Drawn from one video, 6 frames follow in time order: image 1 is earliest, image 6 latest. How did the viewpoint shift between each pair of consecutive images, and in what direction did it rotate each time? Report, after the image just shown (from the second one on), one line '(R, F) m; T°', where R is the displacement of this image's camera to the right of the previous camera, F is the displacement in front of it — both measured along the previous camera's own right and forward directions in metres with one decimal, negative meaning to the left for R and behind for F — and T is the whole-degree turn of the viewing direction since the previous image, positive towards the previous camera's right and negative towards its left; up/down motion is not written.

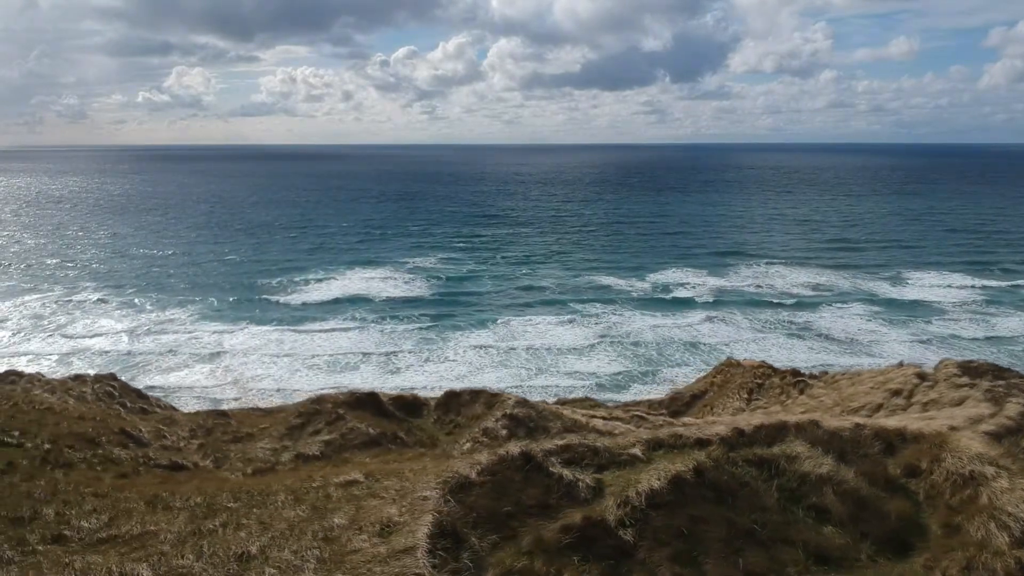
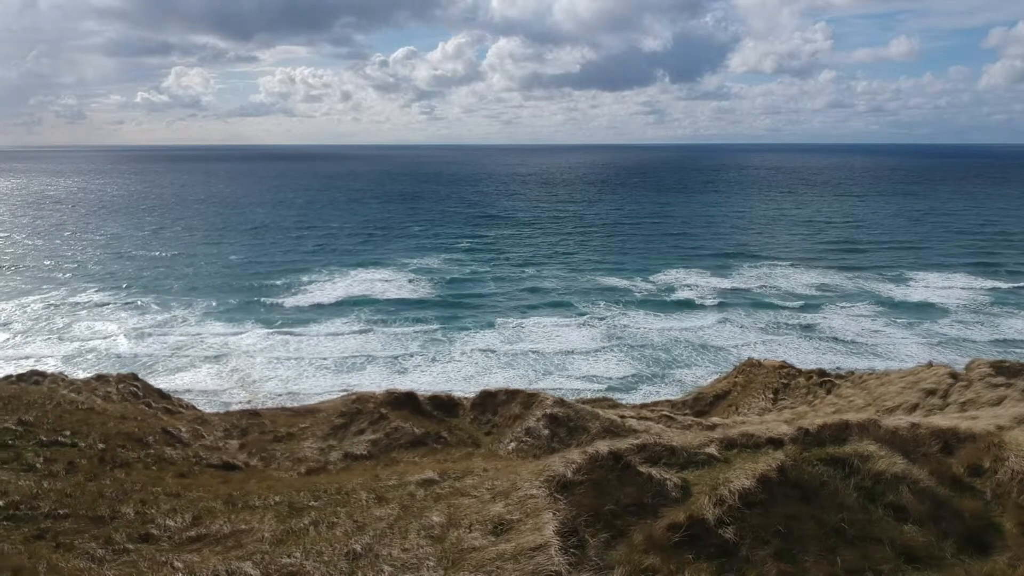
(-1.1, 0.0) m; 0°
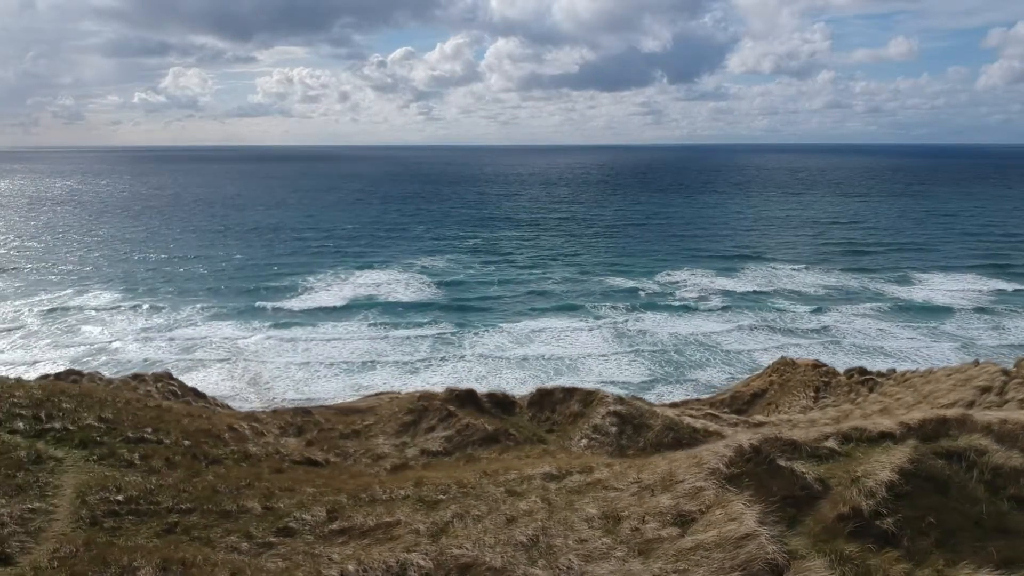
(-1.8, -0.1) m; 0°
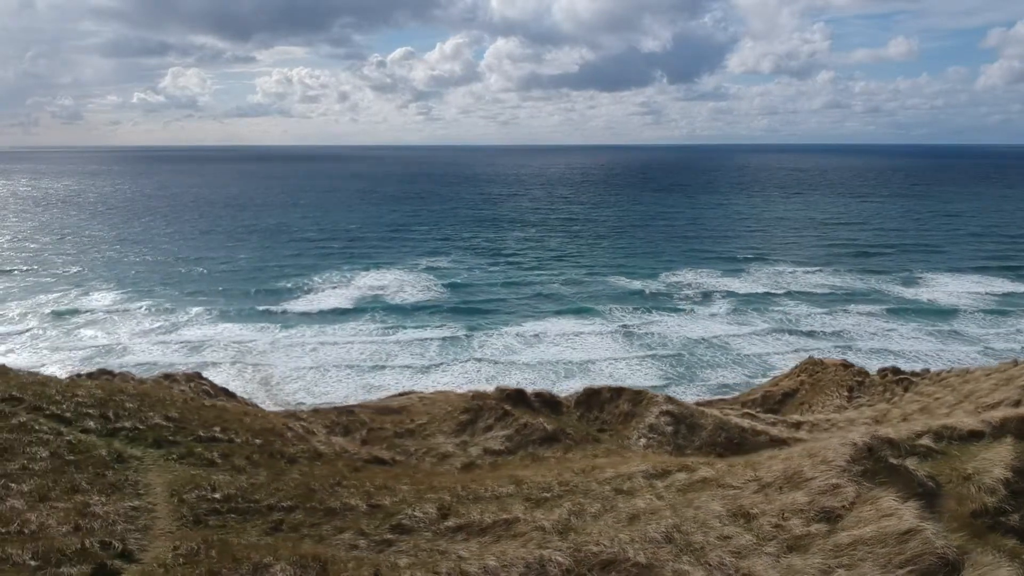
(-1.5, -0.1) m; 0°
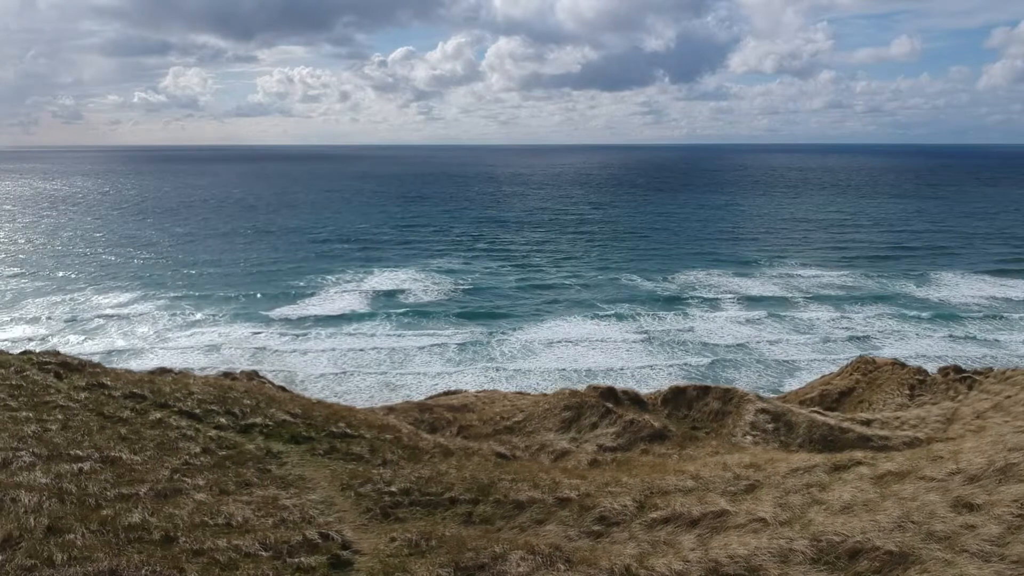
(-2.8, -0.2) m; 0°
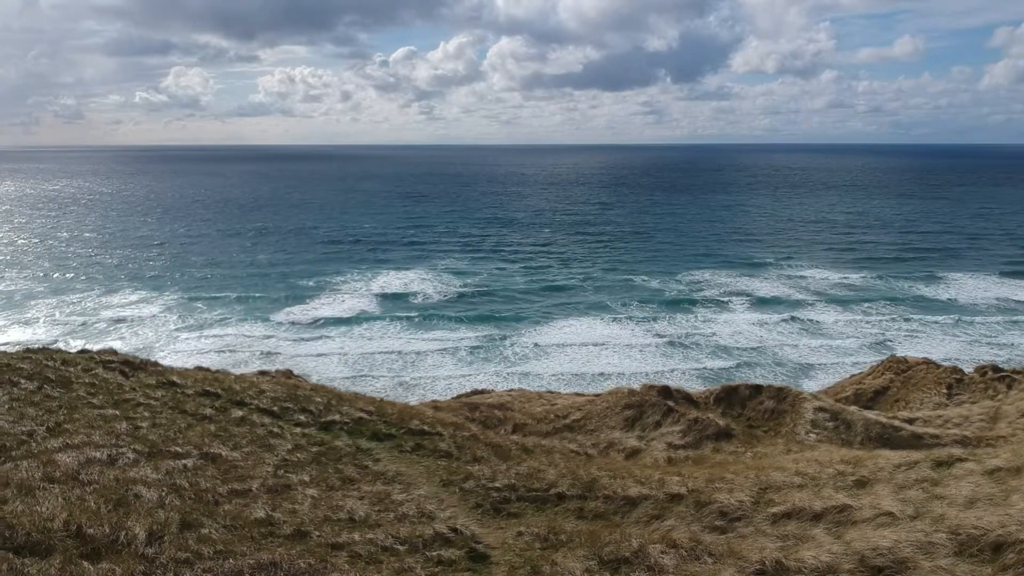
(-1.7, -0.2) m; 0°
